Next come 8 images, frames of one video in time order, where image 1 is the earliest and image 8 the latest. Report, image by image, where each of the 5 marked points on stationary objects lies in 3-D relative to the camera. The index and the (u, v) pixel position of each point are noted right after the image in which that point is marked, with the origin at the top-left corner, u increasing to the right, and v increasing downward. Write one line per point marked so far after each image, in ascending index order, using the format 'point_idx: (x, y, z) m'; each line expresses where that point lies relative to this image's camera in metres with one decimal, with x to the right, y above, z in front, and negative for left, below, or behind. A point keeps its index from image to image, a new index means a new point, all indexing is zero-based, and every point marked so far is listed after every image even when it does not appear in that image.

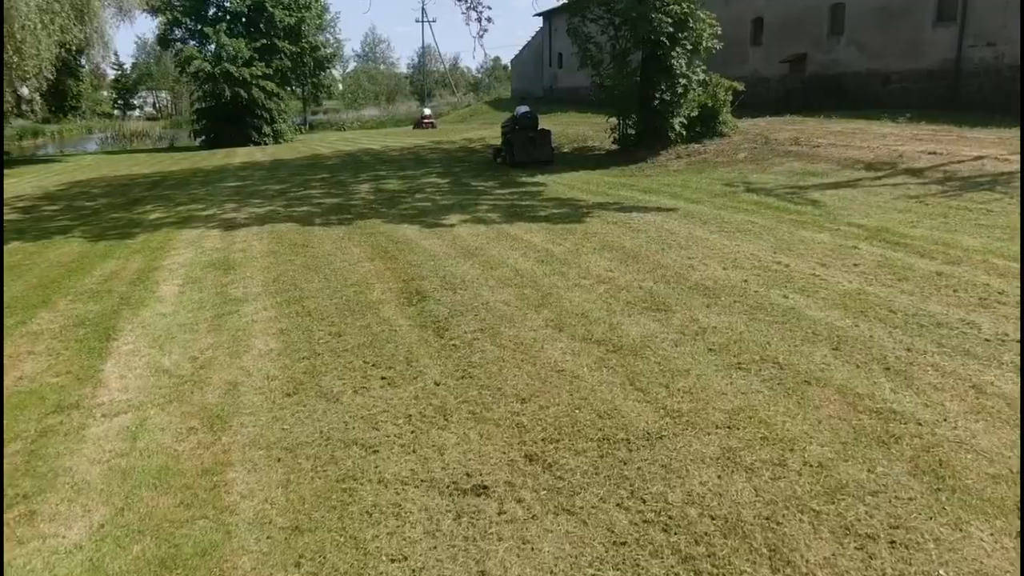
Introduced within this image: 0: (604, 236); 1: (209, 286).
0: (+1.0, +0.5, +8.2) m
1: (-2.9, 0.0, +7.5) m
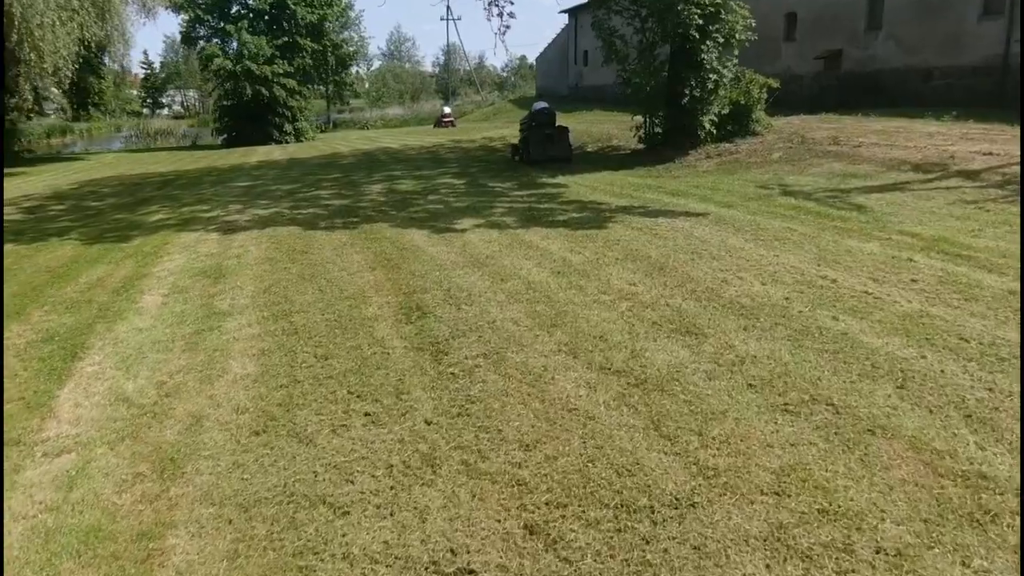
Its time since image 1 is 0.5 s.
0: (+1.1, +0.4, +7.5) m
1: (-2.8, -0.1, +6.9) m
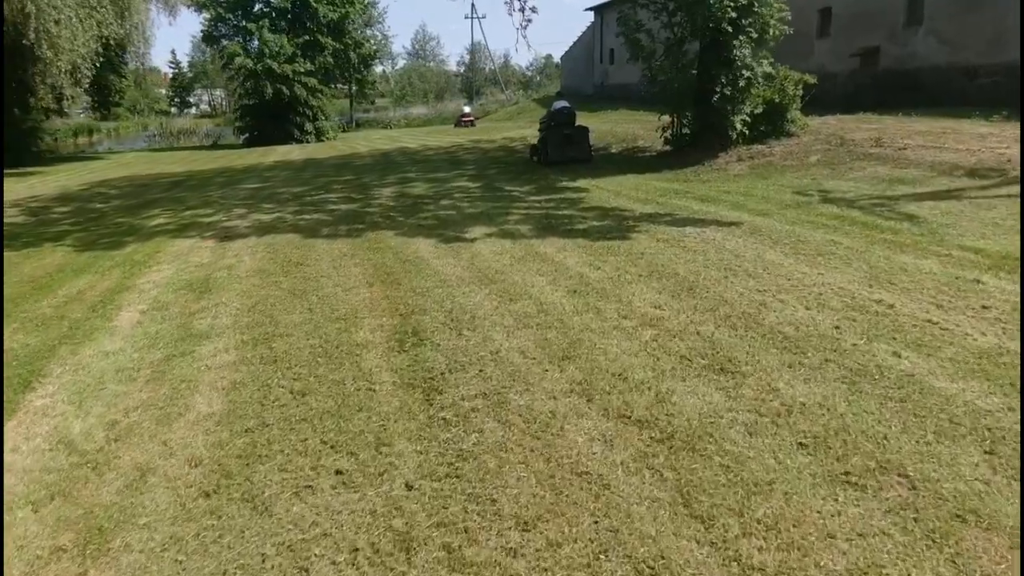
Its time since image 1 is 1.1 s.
0: (+1.2, +0.2, +6.7) m
1: (-2.7, -0.2, +6.2) m
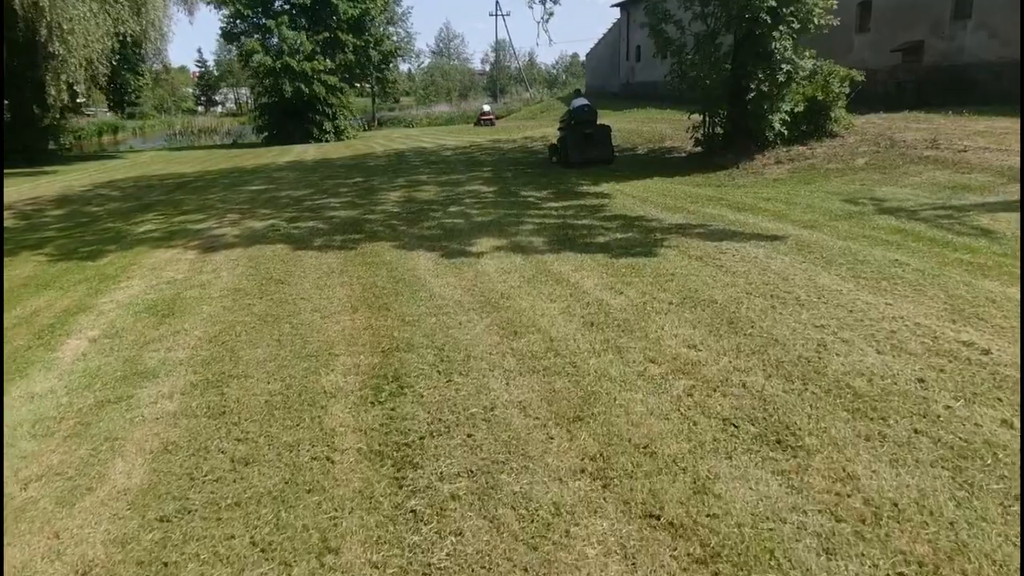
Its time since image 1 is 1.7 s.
0: (+1.3, 0.0, +5.7) m
1: (-2.7, -0.4, +5.4) m
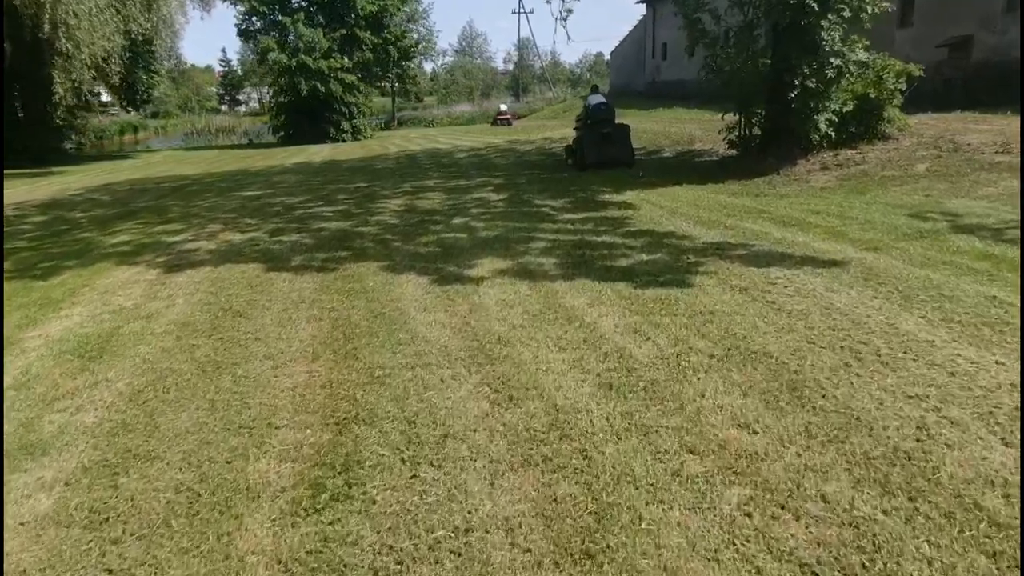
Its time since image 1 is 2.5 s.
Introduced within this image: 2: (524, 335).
0: (+1.3, -0.2, +4.6) m
1: (-2.7, -0.6, +4.3) m
2: (+0.1, -0.3, +4.7) m
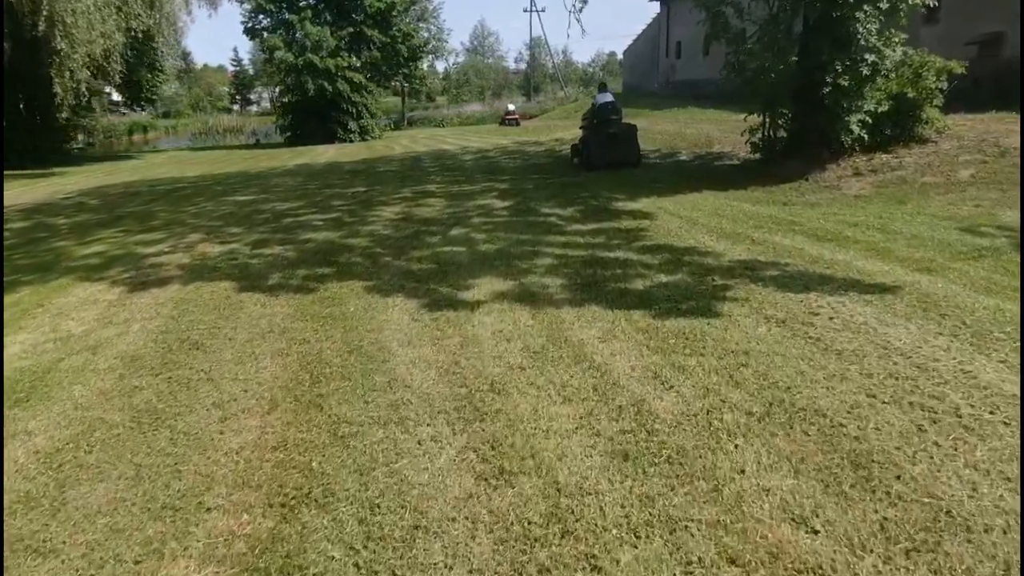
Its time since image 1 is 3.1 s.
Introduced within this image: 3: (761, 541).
0: (+1.2, -0.4, +3.8) m
1: (-2.7, -0.8, +3.6) m
2: (+0.1, -0.5, +3.9) m
3: (+0.8, -0.8, +2.5) m
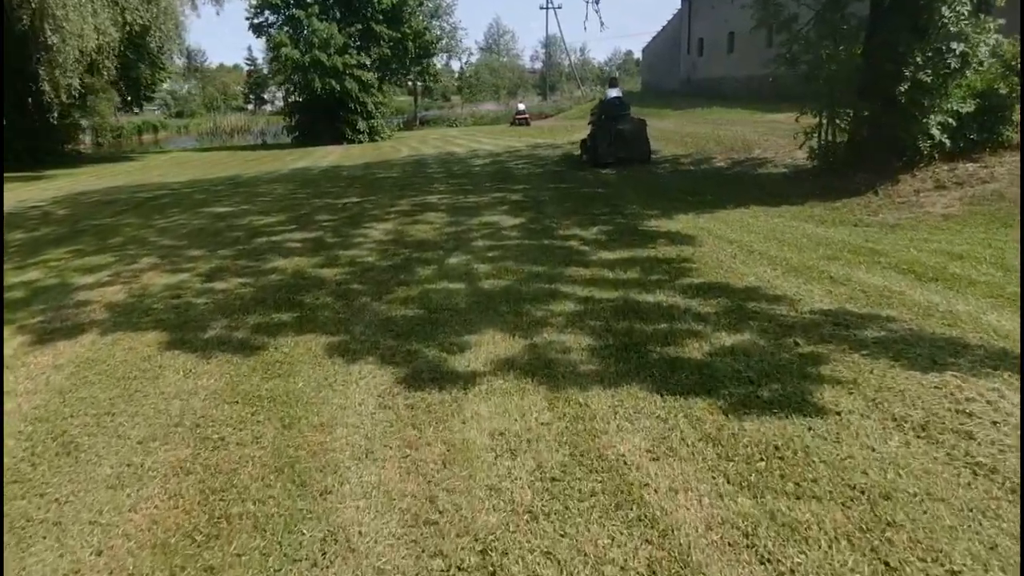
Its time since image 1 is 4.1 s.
0: (+1.3, -0.7, +2.3) m
1: (-2.7, -1.1, +2.2) m
2: (+0.1, -0.8, +2.4) m
3: (+0.8, -1.2, +1.0) m
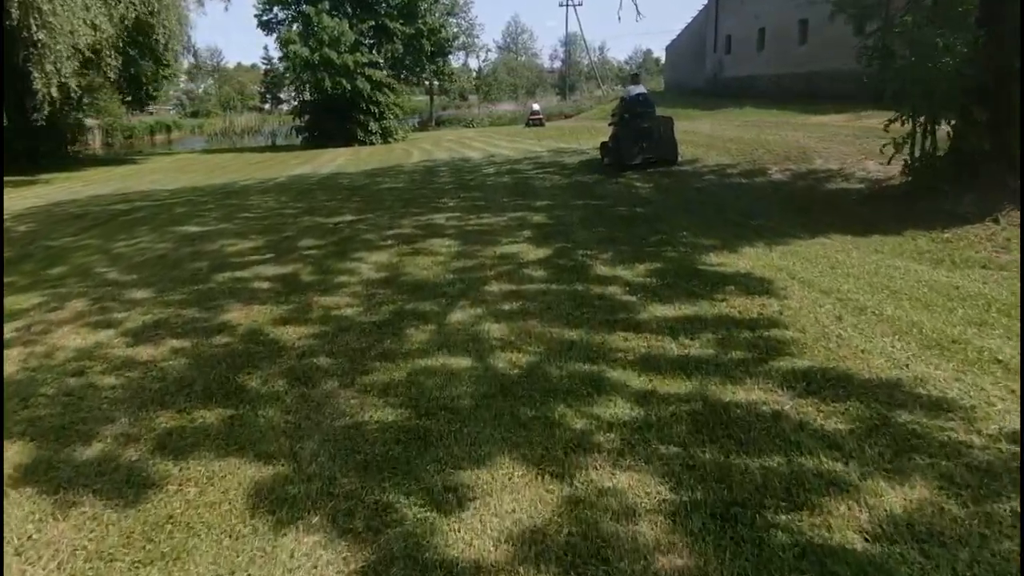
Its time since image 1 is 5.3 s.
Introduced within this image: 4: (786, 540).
0: (+1.3, -1.2, +0.7) m
1: (-2.7, -1.5, +0.7) m
2: (+0.1, -1.2, +0.8) m
3: (+0.8, -1.6, -0.6) m
4: (+0.8, -0.8, +2.4) m
